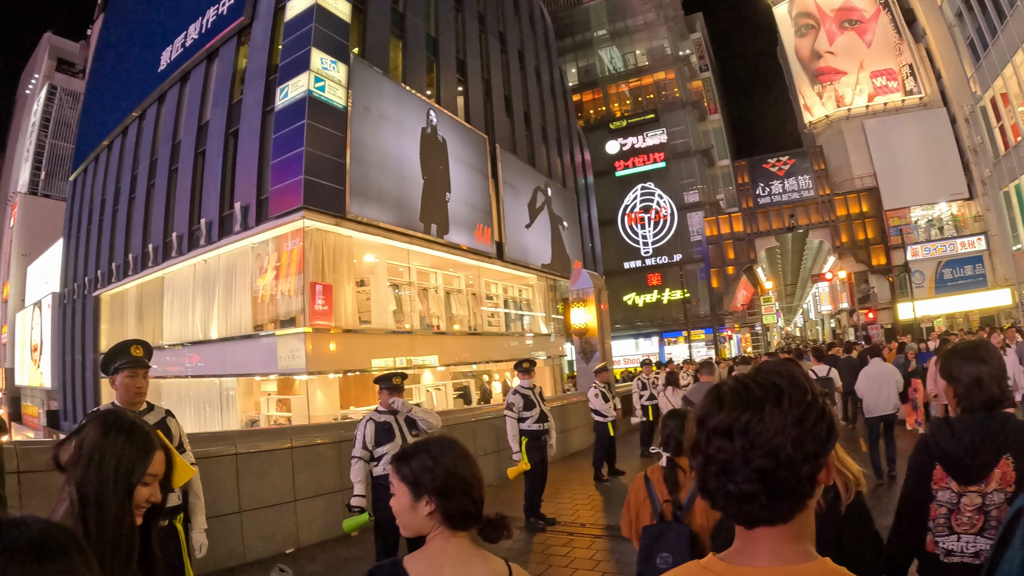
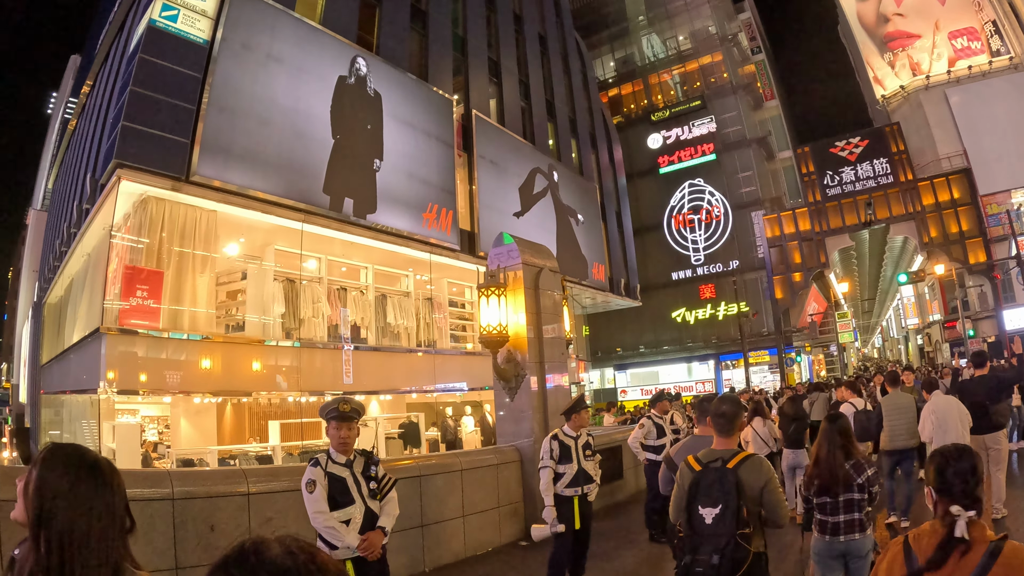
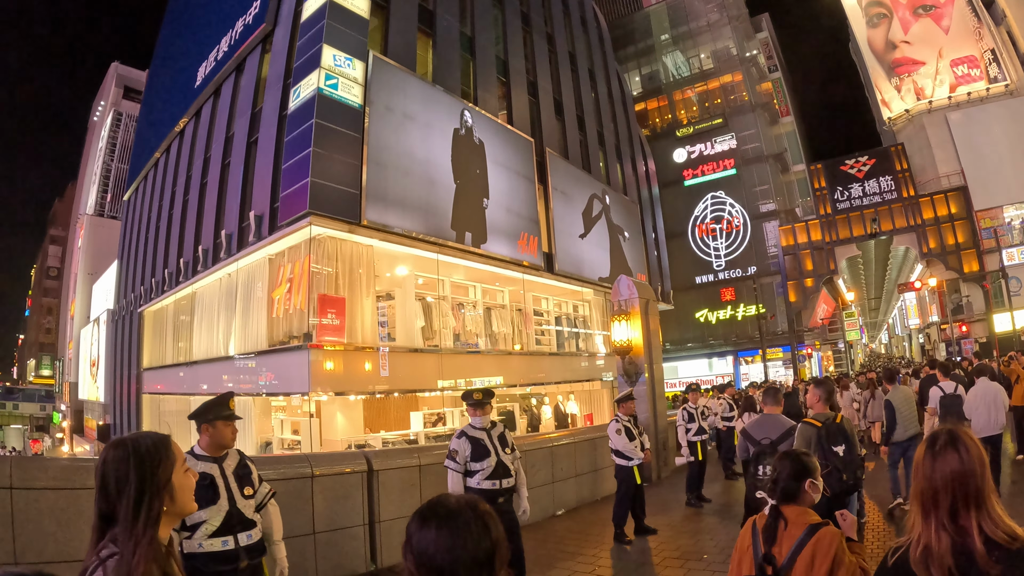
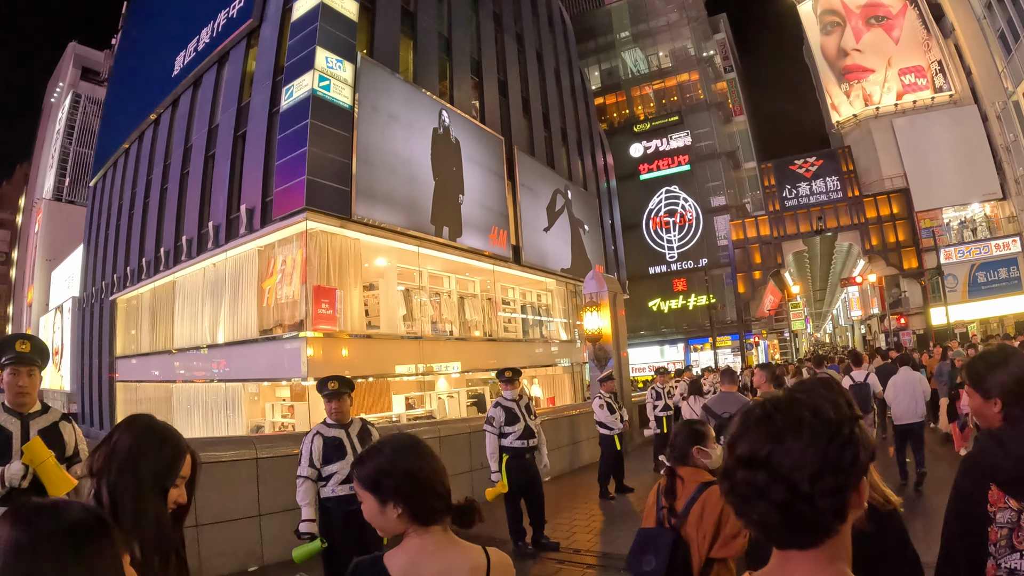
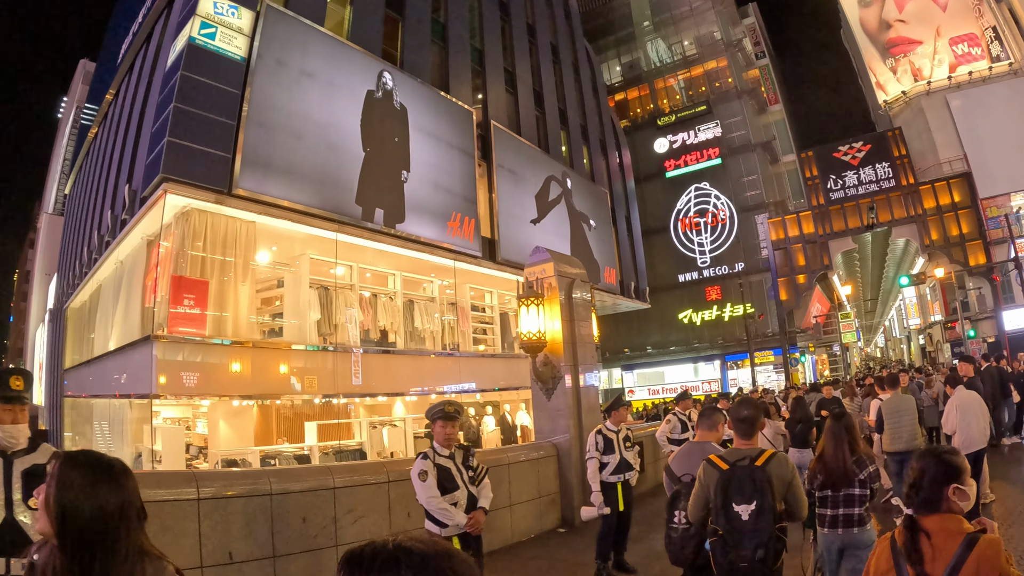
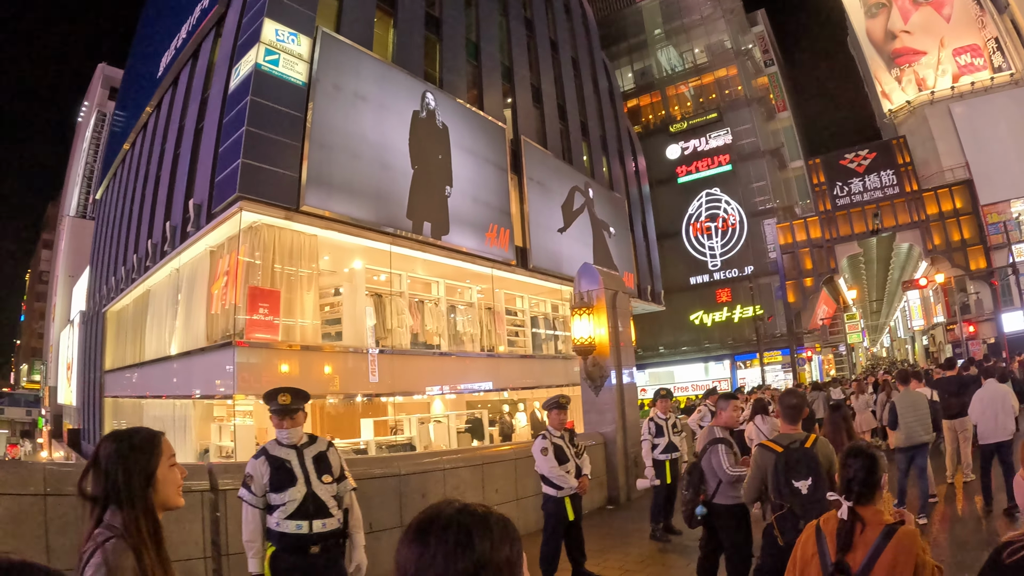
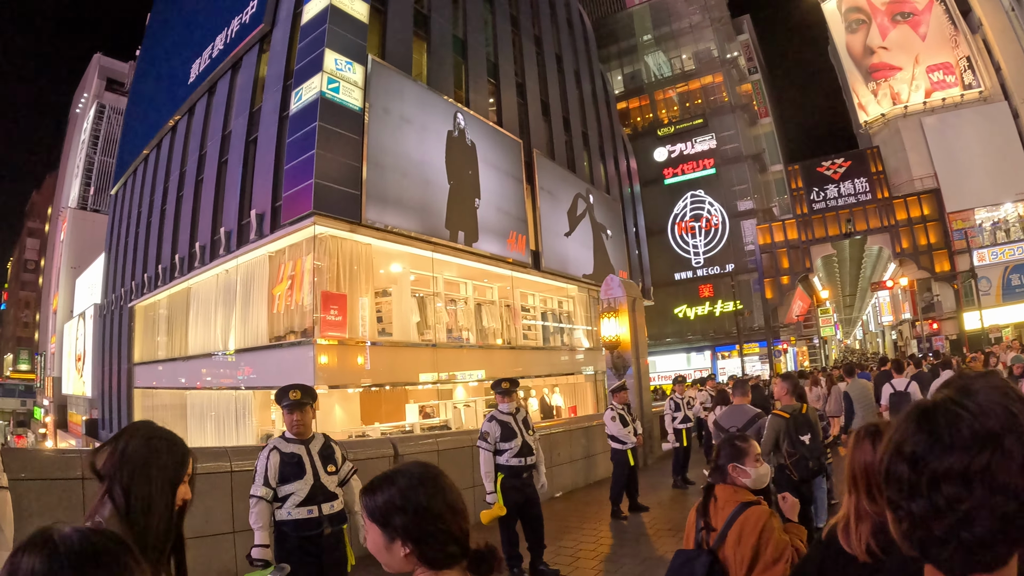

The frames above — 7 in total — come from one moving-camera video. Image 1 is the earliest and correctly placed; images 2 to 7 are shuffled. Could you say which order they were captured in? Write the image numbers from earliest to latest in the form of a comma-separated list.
4, 7, 3, 6, 5, 2
